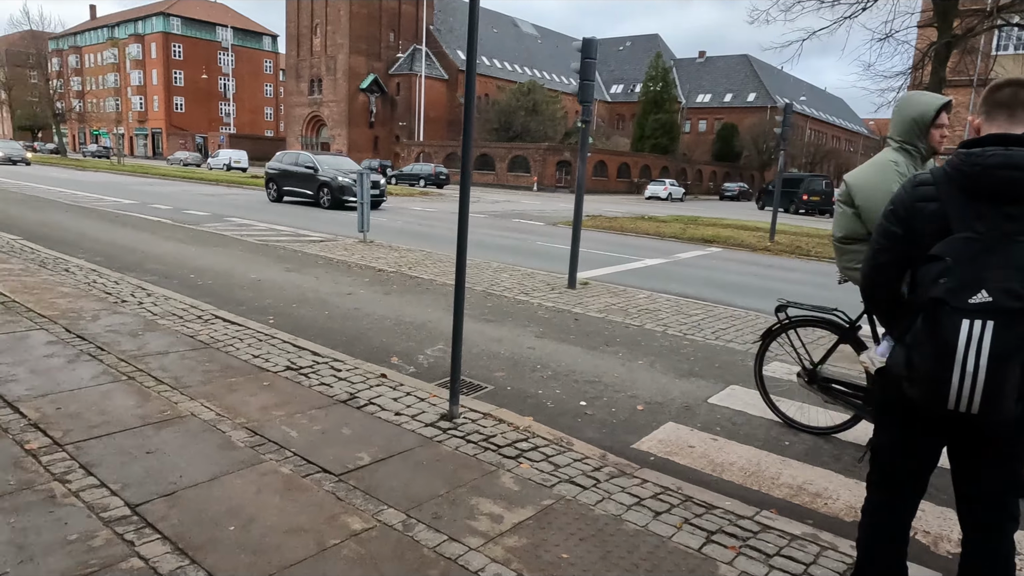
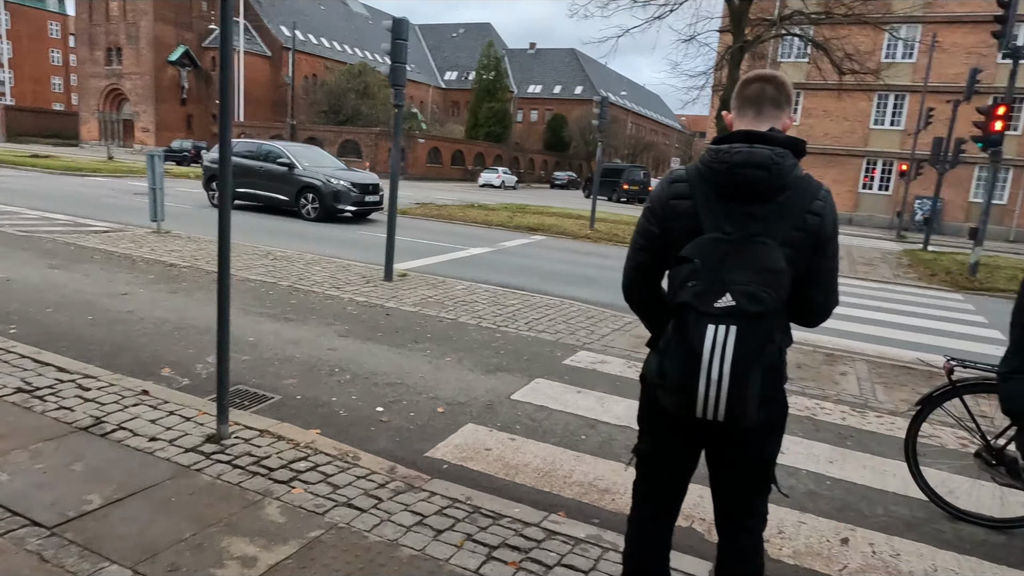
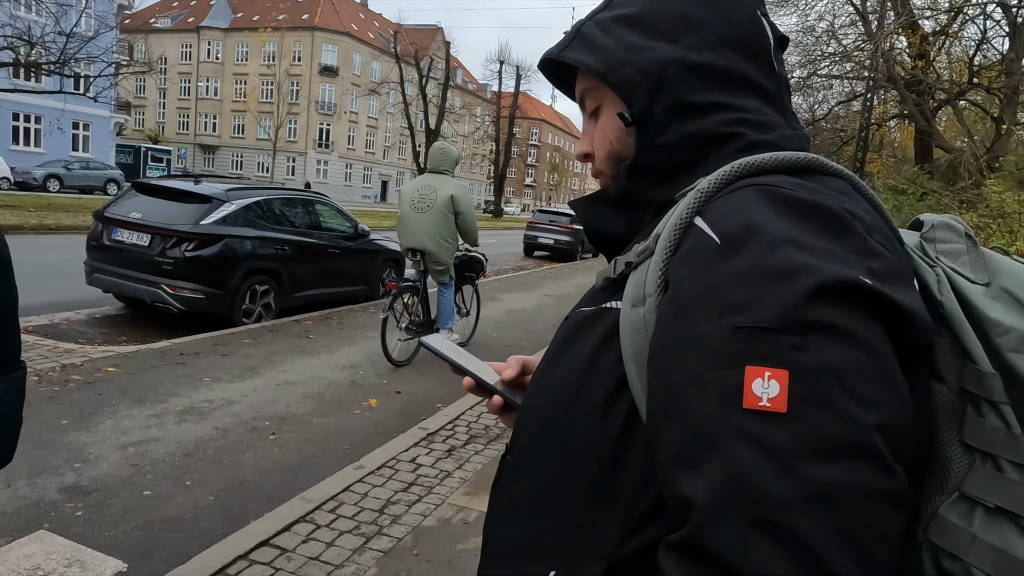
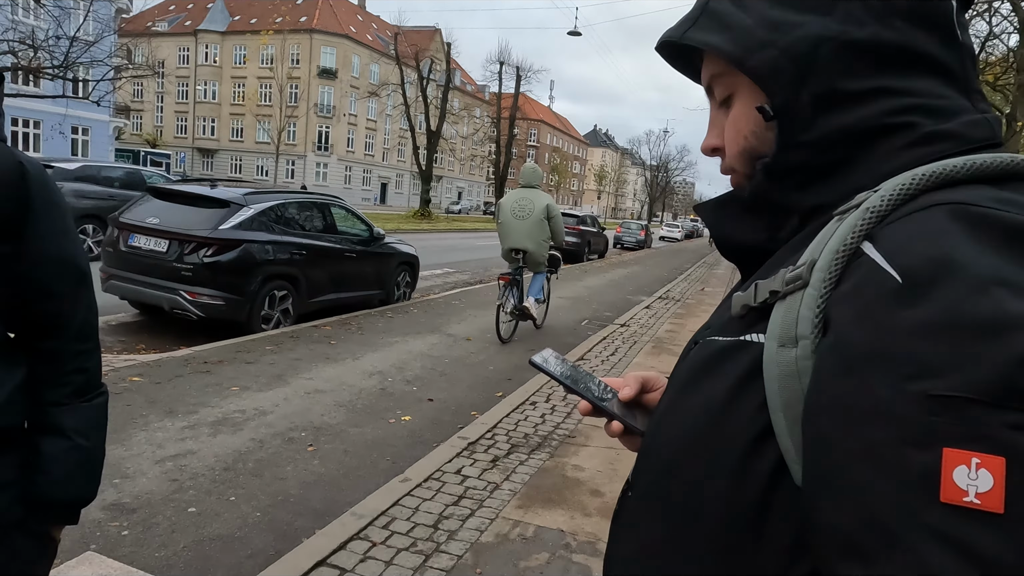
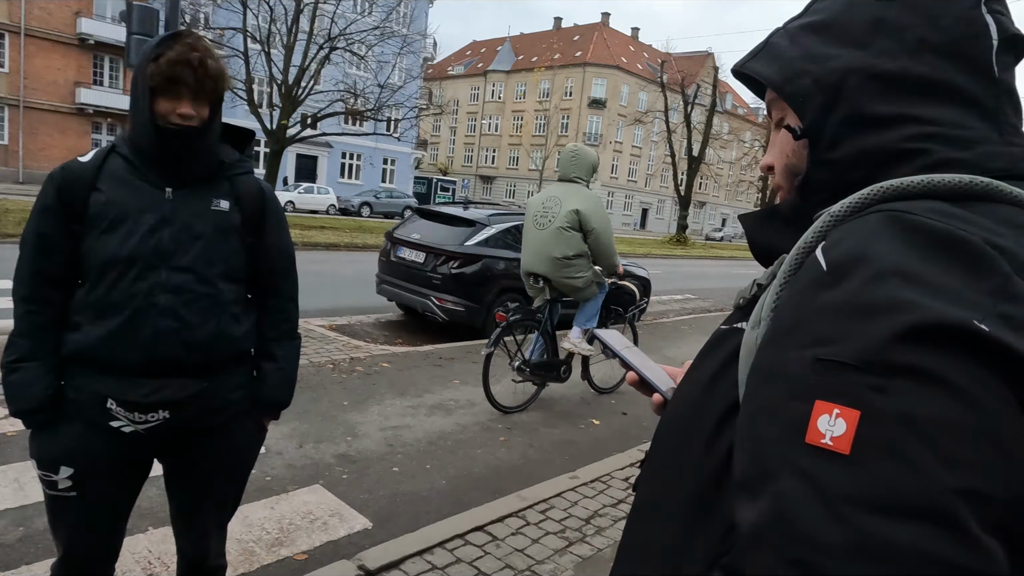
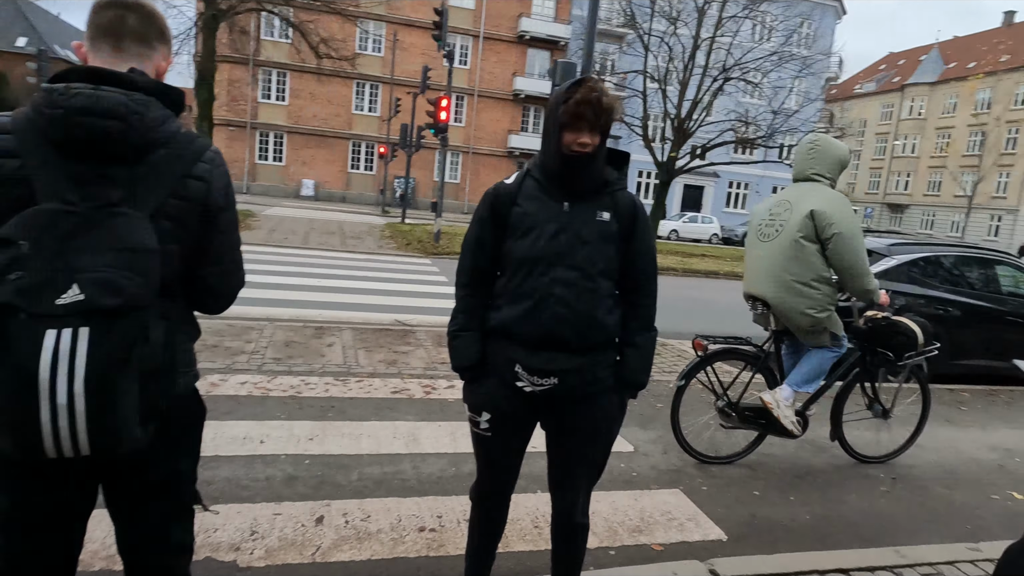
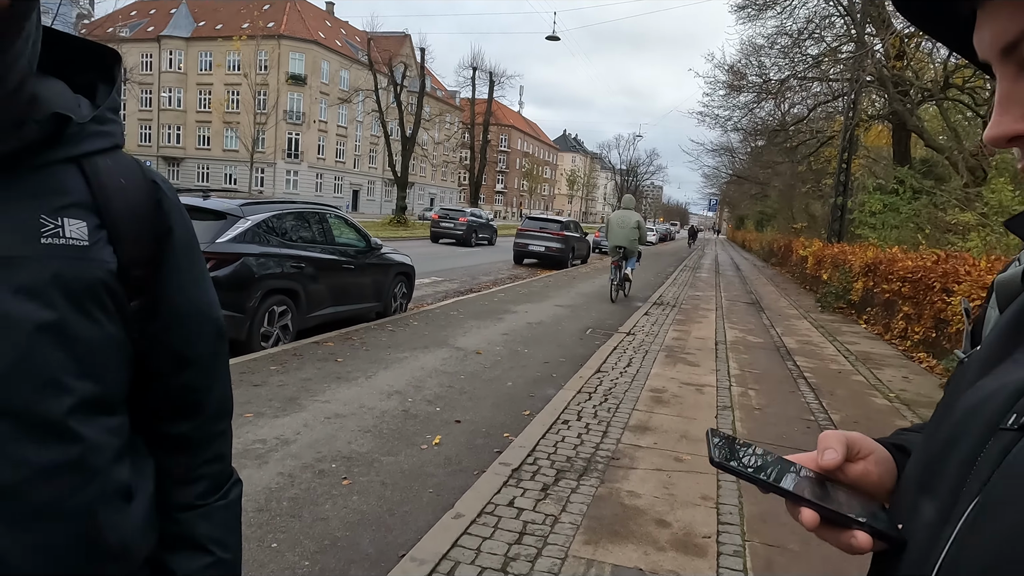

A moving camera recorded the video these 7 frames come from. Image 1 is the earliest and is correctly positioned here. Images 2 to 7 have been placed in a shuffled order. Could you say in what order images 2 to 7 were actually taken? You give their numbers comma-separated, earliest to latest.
2, 6, 5, 3, 4, 7
